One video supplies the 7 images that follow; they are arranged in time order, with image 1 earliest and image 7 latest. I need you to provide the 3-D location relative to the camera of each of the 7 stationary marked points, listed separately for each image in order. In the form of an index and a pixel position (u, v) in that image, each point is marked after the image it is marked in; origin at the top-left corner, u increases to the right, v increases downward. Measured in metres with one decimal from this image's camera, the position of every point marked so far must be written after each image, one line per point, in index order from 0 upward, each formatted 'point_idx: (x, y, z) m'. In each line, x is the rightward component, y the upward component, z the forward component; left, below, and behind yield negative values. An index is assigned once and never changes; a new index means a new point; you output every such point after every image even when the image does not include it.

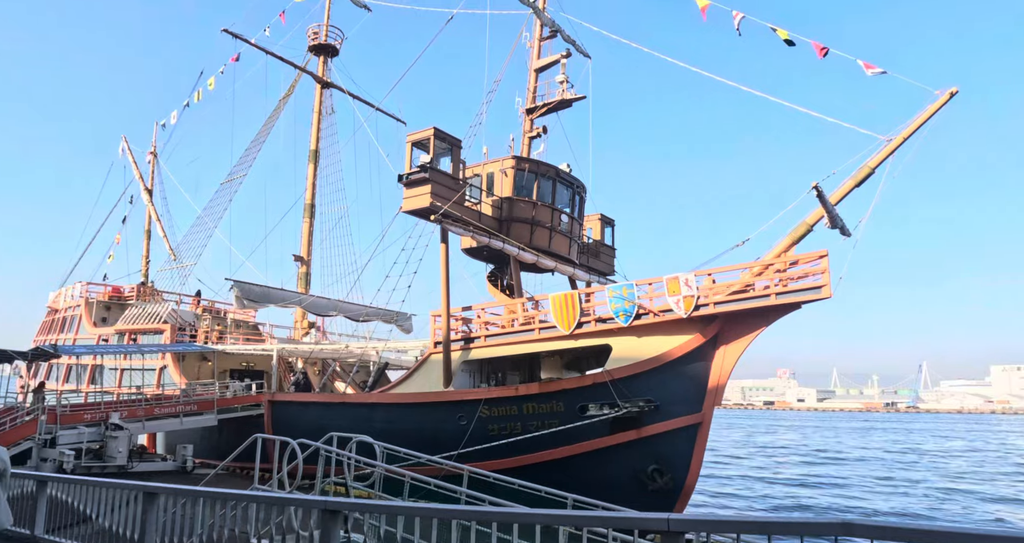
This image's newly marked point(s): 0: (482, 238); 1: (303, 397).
0: (-0.6, +0.7, +13.6) m
1: (-4.7, -2.8, +14.4) m
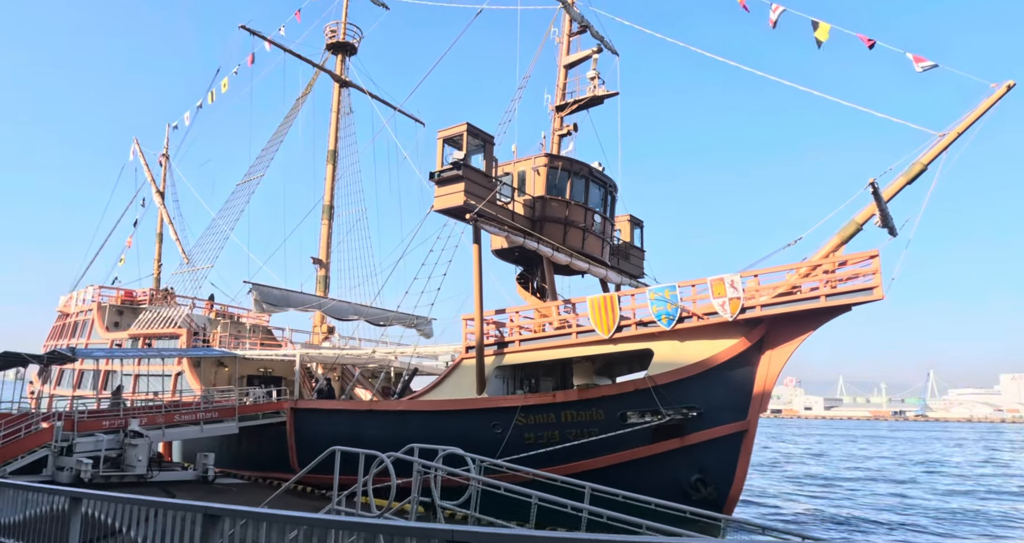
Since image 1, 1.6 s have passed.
0: (+0.1, +0.7, +13.0) m
1: (-4.0, -2.9, +13.8) m
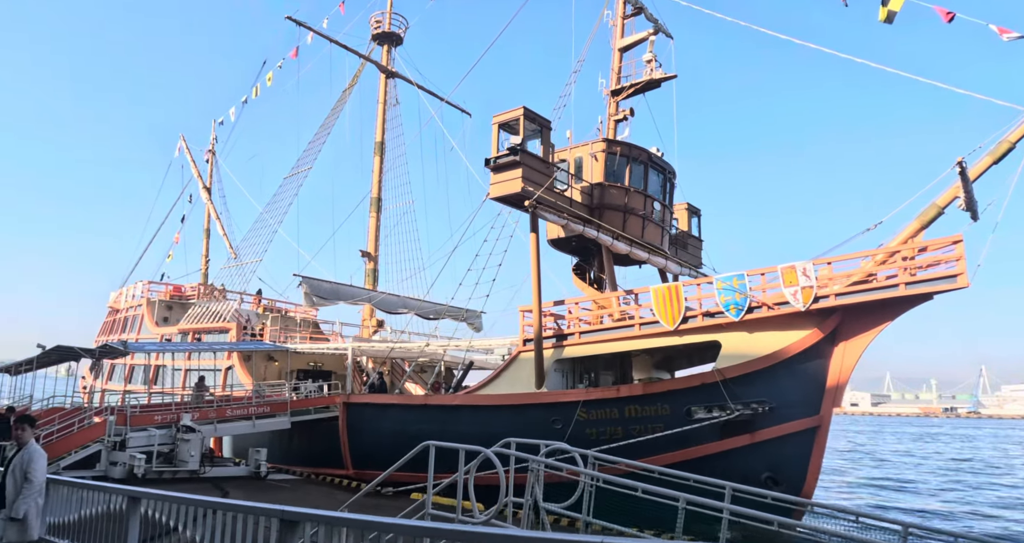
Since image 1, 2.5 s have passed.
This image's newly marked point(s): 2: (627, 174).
0: (+1.3, +0.9, +12.5) m
1: (-2.8, -2.7, +13.5) m
2: (+2.5, +2.1, +13.7) m
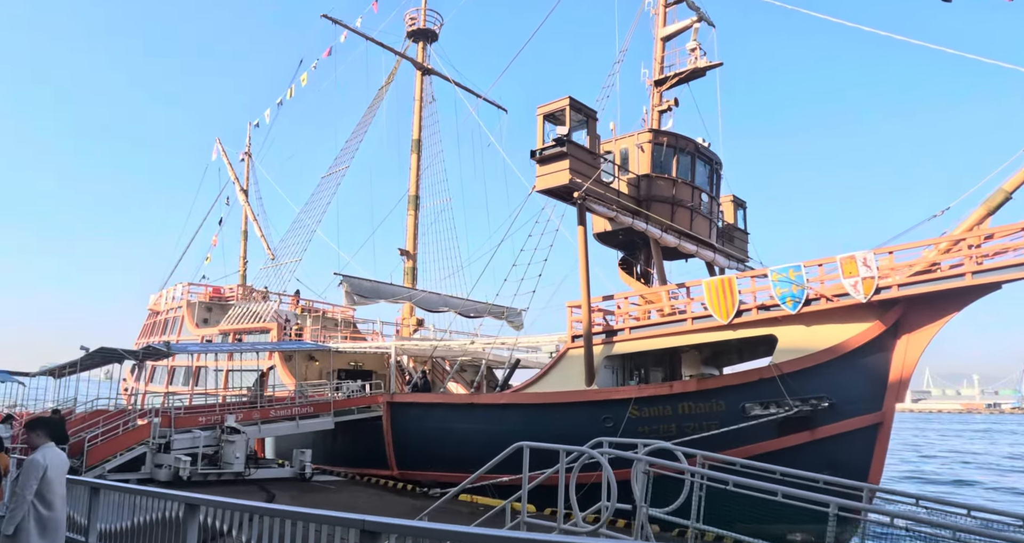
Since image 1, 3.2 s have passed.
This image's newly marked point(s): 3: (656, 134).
0: (+2.2, +1.0, +12.2) m
1: (-1.8, -2.6, +13.3) m
2: (+3.4, +2.2, +13.3) m
3: (+3.0, +2.8, +13.2) m
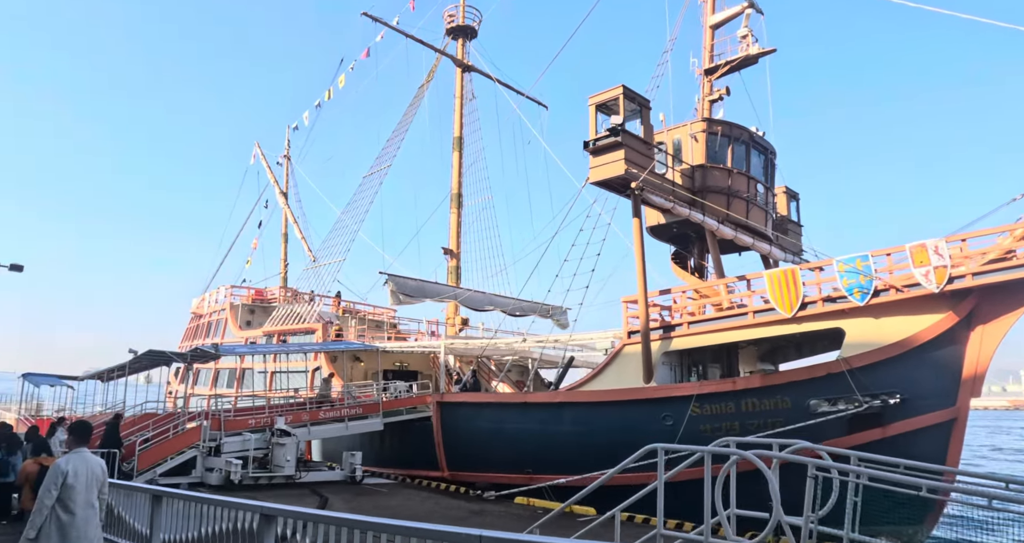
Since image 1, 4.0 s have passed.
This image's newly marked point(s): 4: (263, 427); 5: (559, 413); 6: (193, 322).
0: (+3.2, +1.1, +11.8) m
1: (-0.7, -2.6, +13.0) m
2: (+4.4, +2.3, +12.9) m
3: (+4.0, +3.0, +12.8) m
4: (-5.1, -3.2, +13.2) m
5: (+0.9, -2.7, +12.2) m
6: (-9.9, -1.6, +19.8) m
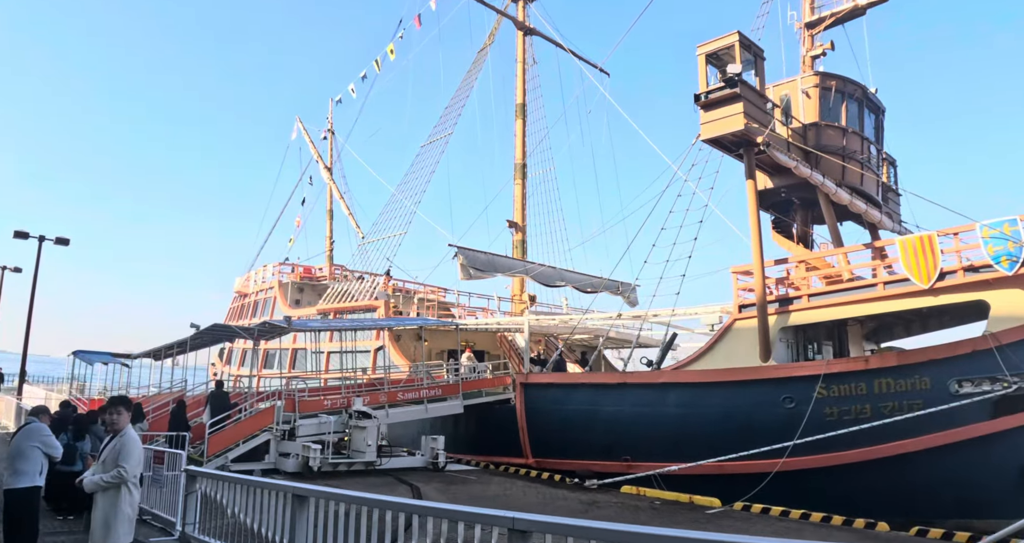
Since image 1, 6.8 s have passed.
0: (+4.9, +1.7, +10.7) m
1: (+1.0, -2.0, +12.0) m
2: (+6.1, +2.9, +11.8) m
3: (+5.7, +3.5, +11.7) m
4: (-3.4, -2.6, +12.2) m
5: (+2.6, -2.1, +11.2) m
6: (-8.2, -0.9, +18.8) m
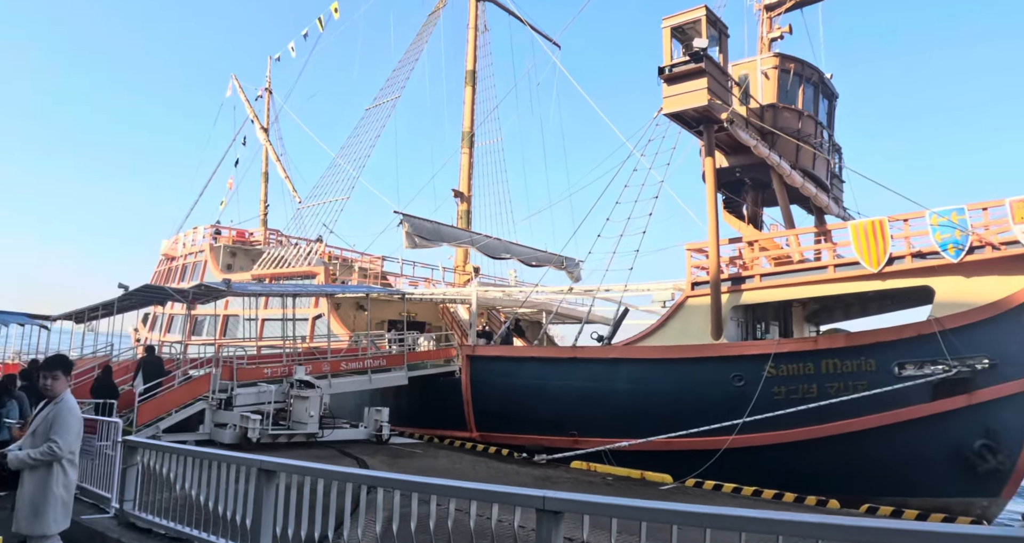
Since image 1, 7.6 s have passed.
0: (+4.2, +2.0, +10.7) m
1: (+0.1, -1.5, +11.7) m
2: (+5.3, +3.2, +11.9) m
3: (+4.9, +3.9, +11.7) m
4: (-4.4, -2.0, +11.5) m
5: (+1.8, -1.7, +11.1) m
6: (-9.7, +0.1, +17.6) m
